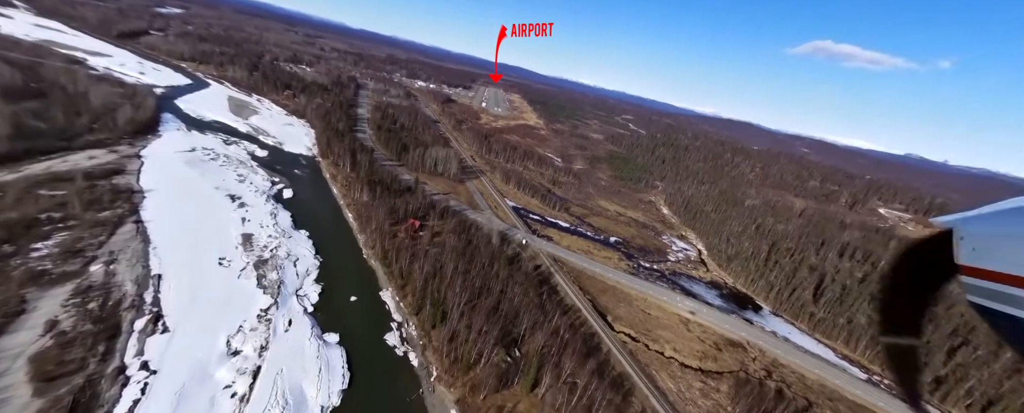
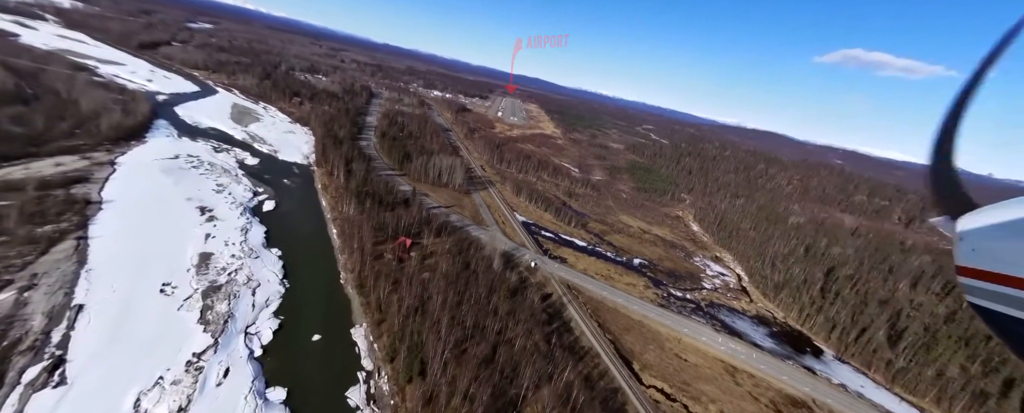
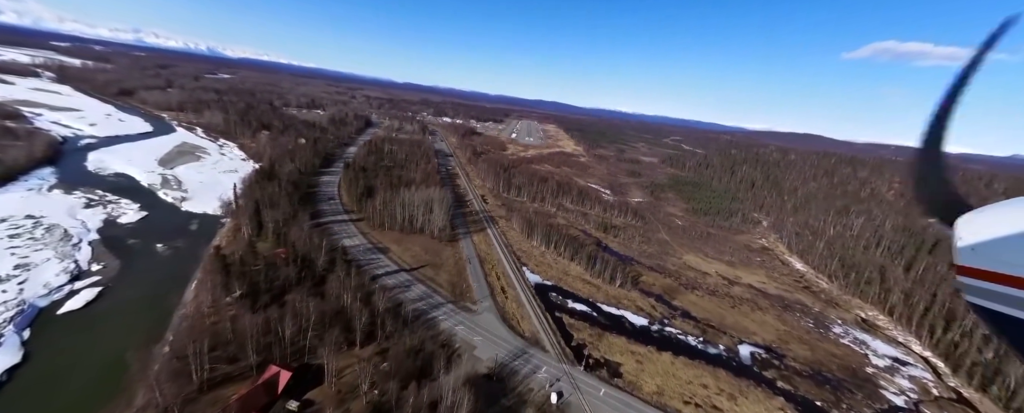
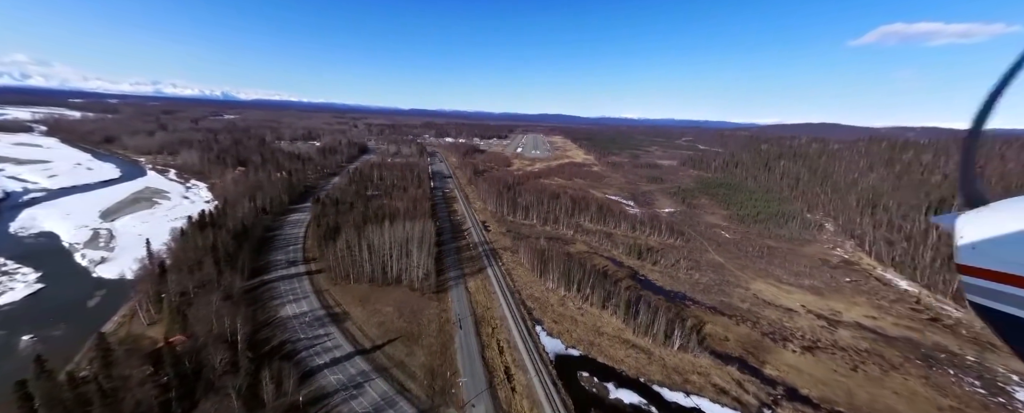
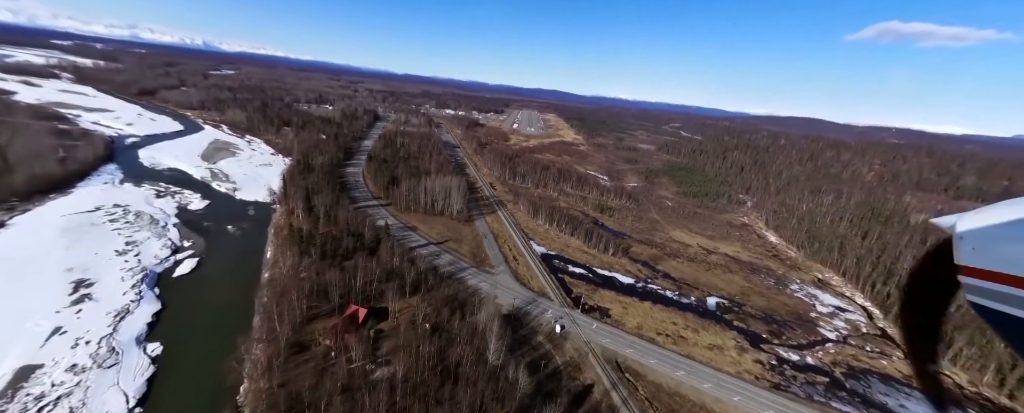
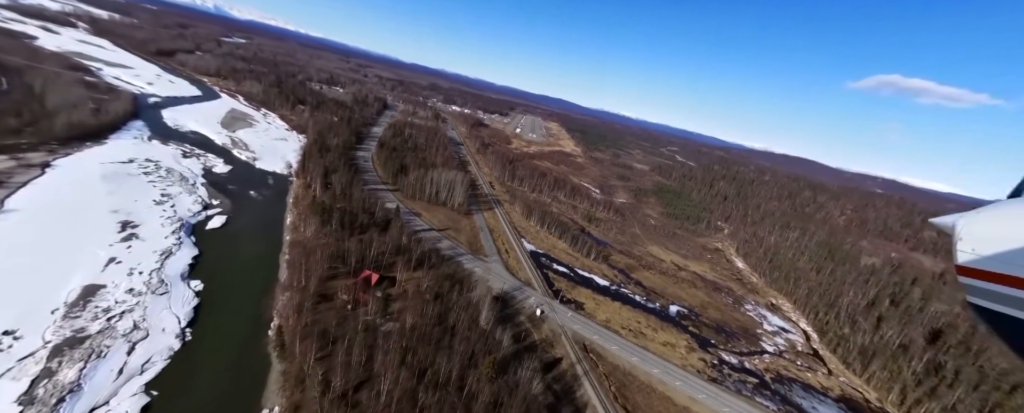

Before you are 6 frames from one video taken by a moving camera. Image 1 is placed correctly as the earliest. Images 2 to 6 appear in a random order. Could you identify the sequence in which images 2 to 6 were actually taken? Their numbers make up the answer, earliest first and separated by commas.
2, 6, 5, 3, 4
